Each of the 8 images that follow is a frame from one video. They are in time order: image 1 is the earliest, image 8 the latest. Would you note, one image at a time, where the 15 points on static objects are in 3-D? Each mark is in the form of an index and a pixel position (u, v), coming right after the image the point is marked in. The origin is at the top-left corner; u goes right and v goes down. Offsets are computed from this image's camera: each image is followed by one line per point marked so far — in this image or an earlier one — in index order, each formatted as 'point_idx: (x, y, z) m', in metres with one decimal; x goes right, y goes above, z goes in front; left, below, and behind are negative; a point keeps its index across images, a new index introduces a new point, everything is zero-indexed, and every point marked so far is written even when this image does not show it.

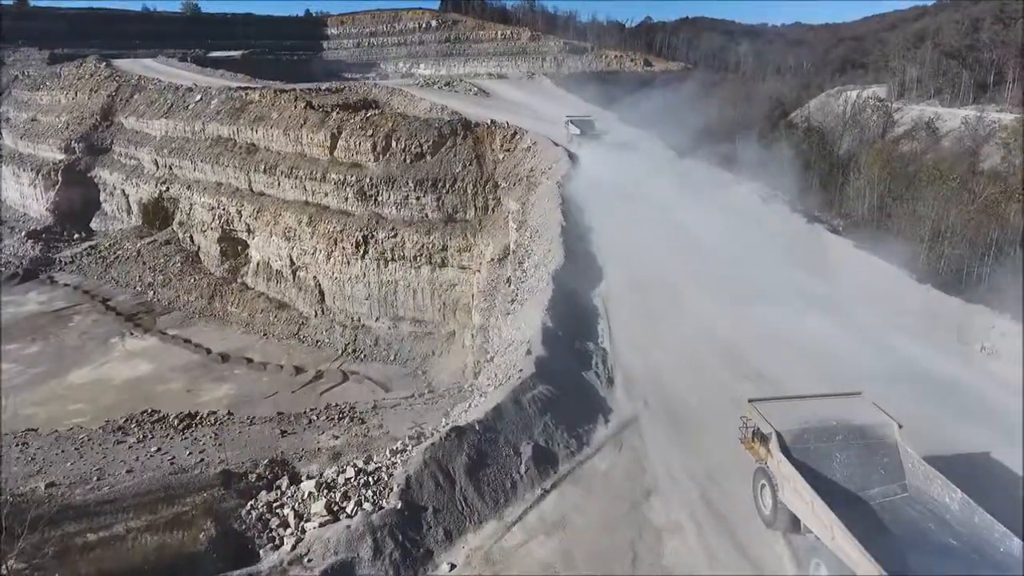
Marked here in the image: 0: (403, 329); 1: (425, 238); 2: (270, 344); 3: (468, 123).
0: (-3.0, -1.2, +17.2) m
1: (-2.3, +1.3, +16.4) m
2: (-7.0, -1.7, +18.2) m
3: (-1.2, +4.6, +17.5) m
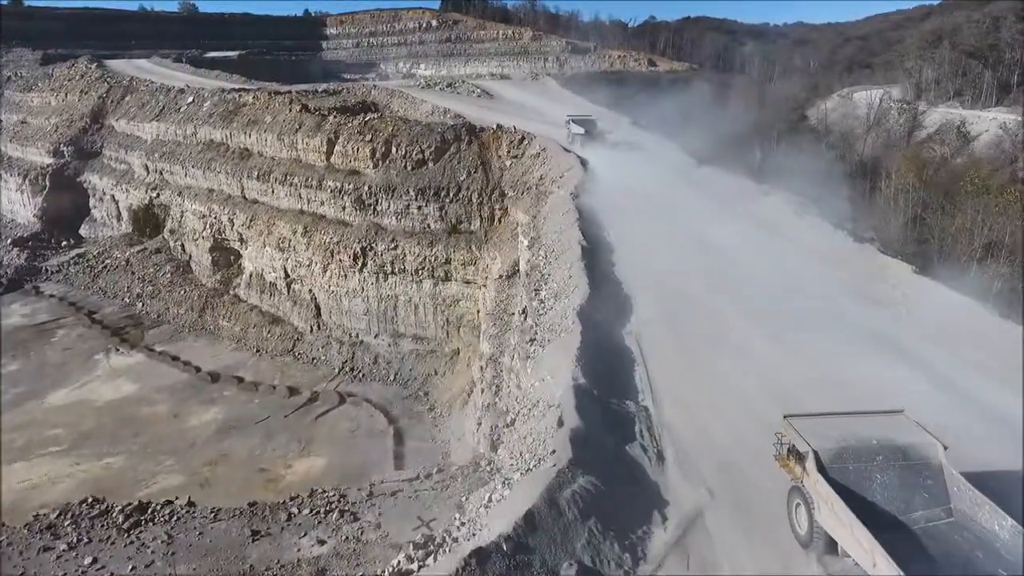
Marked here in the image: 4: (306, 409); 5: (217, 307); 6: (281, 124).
0: (-2.8, -1.6, +16.2) m
1: (-2.1, +0.9, +15.4) m
2: (-6.8, -2.1, +17.2) m
3: (-1.0, +4.2, +16.5) m
4: (-4.9, -3.0, +15.1) m
5: (-9.2, -0.6, +19.6) m
6: (-7.1, +5.0, +19.2) m
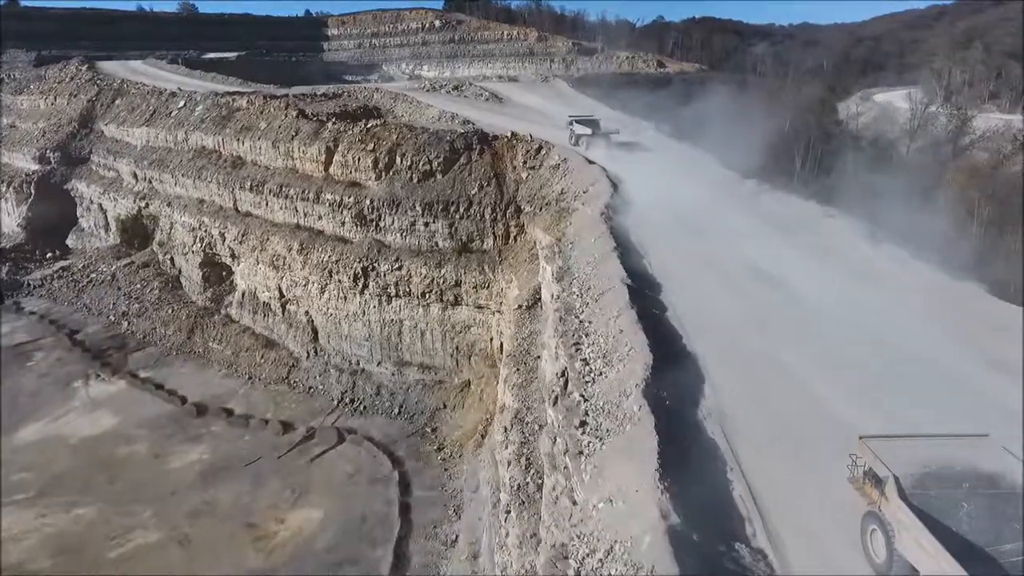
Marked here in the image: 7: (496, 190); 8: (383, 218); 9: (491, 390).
0: (-2.4, -2.1, +14.7) m
1: (-1.7, +0.4, +14.0) m
2: (-6.5, -2.6, +15.7) m
3: (-0.7, +3.7, +15.1) m
4: (-4.5, -3.5, +13.7) m
5: (-8.8, -1.1, +18.1) m
6: (-6.7, +4.5, +17.8) m
7: (-0.4, +2.2, +14.1) m
8: (-3.1, +1.7, +14.8) m
9: (-0.5, -2.2, +13.6) m
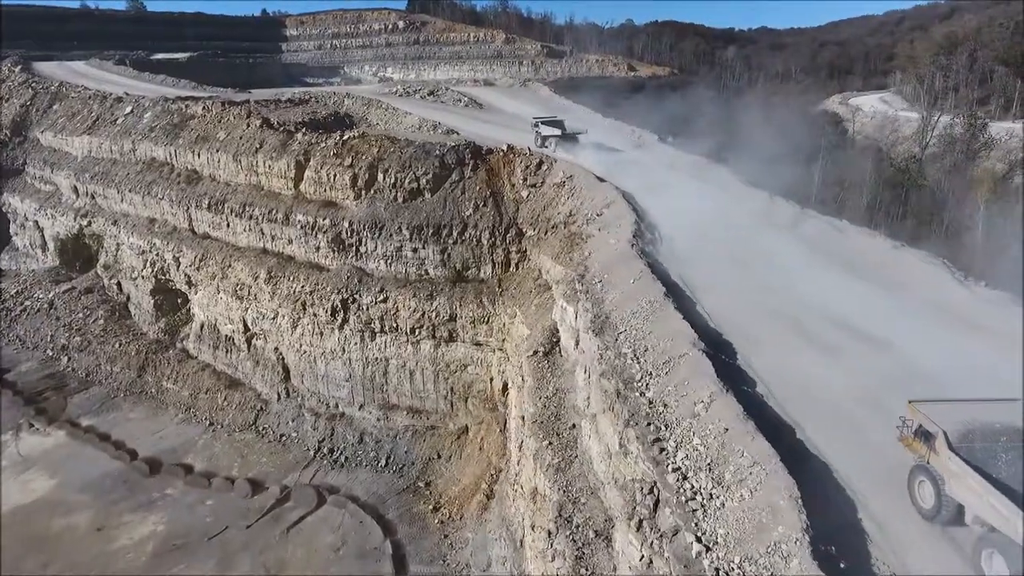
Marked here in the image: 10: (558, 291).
0: (-2.4, -2.8, +13.0) m
1: (-1.7, -0.3, +12.3) m
2: (-6.5, -3.4, +13.8) m
3: (-0.7, +3.0, +13.5) m
4: (-4.4, -4.3, +11.8) m
5: (-9.0, -2.0, +16.0) m
6: (-6.9, +3.7, +15.8) m
7: (-0.4, +1.5, +12.5) m
8: (-3.1, +0.9, +13.1) m
9: (-0.4, -2.9, +12.0) m
10: (+0.7, 0.0, +9.8) m
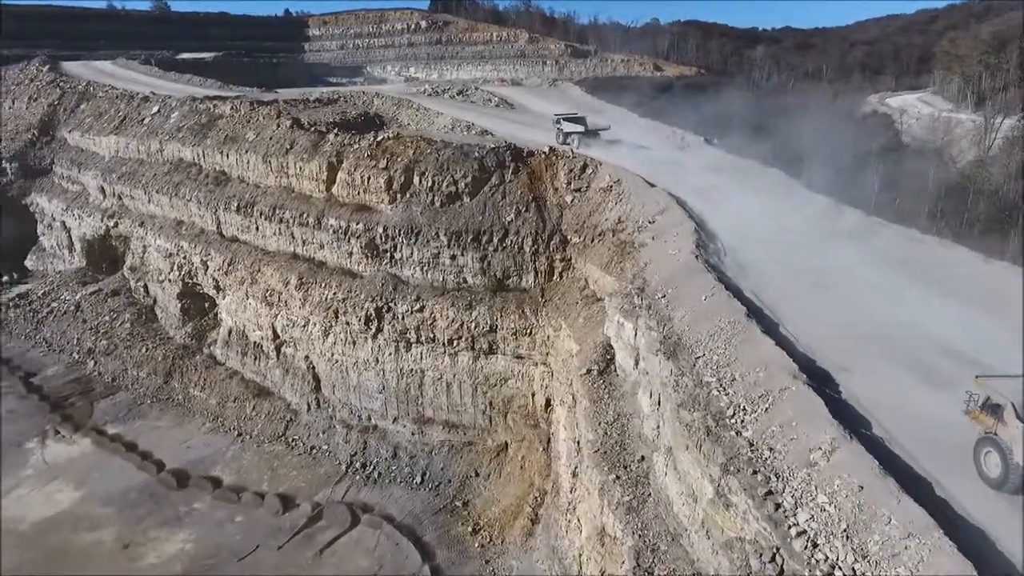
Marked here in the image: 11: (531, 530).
0: (-1.6, -3.0, +12.4) m
1: (-0.9, -0.5, +11.7) m
2: (-5.7, -3.5, +13.3) m
3: (+0.1, +2.8, +12.8) m
4: (-3.7, -4.4, +11.3) m
5: (-8.1, -2.1, +15.6) m
6: (-6.0, +3.6, +15.4) m
7: (+0.5, +1.4, +11.9) m
8: (-2.2, +0.8, +12.5) m
9: (+0.4, -3.1, +11.3) m
10: (+1.5, -0.2, +9.2) m
11: (+0.3, -4.0, +10.4) m
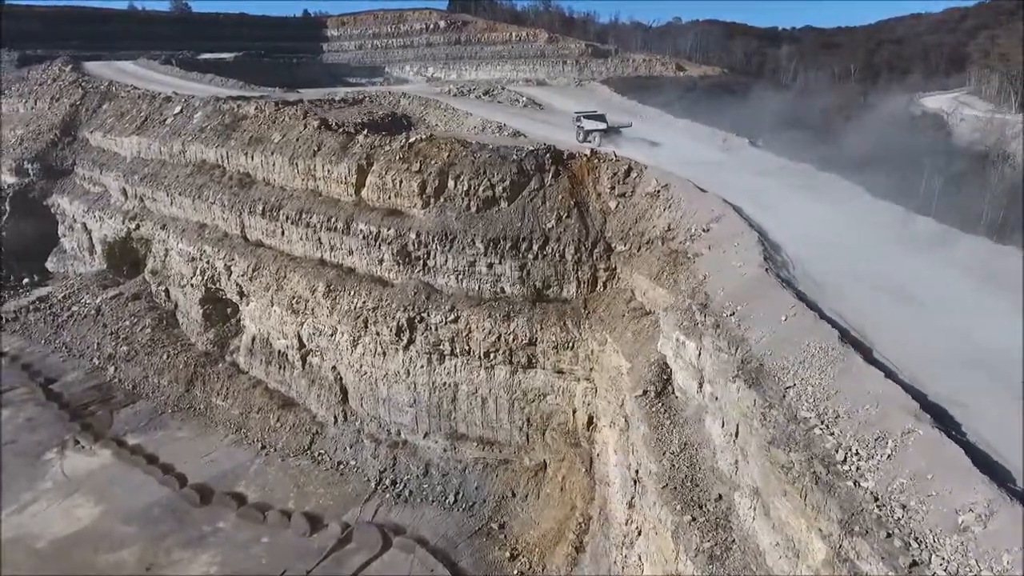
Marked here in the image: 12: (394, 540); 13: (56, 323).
0: (-0.9, -3.2, +11.8) m
1: (-0.2, -0.7, +11.1) m
2: (-4.9, -3.7, +12.8) m
3: (+0.9, +2.6, +12.2) m
4: (-3.0, -4.6, +10.7) m
5: (-7.3, -2.2, +15.2) m
6: (-5.2, +3.4, +14.9) m
7: (+1.2, +1.2, +11.3) m
8: (-1.5, +0.6, +11.9) m
9: (+1.1, -3.2, +10.7) m
10: (+2.1, -0.4, +8.5) m
11: (+1.0, -4.2, +9.8) m
12: (-2.1, -4.4, +10.9) m
13: (-13.7, -1.1, +18.9) m
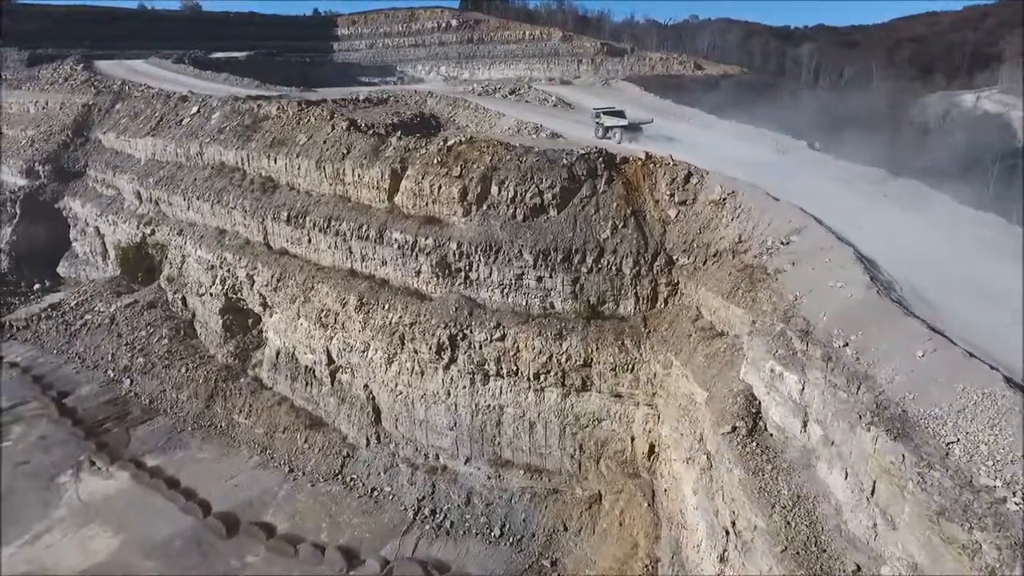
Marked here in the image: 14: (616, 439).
0: (0.0, -3.4, +10.9) m
1: (+0.7, -0.9, +10.2) m
2: (-4.1, -3.9, +11.9) m
3: (+1.8, +2.4, +11.3) m
4: (-2.1, -4.8, +9.8) m
5: (-6.4, -2.4, +14.3) m
6: (-4.3, +3.2, +14.0) m
7: (+2.1, +0.9, +10.4) m
8: (-0.6, +0.4, +11.0) m
9: (+1.9, -3.5, +9.8) m
10: (+3.0, -0.7, +7.6) m
11: (+1.8, -4.5, +8.9) m
12: (-1.2, -4.6, +10.0) m
13: (-12.8, -1.3, +18.1) m
14: (+1.7, -2.4, +10.2) m
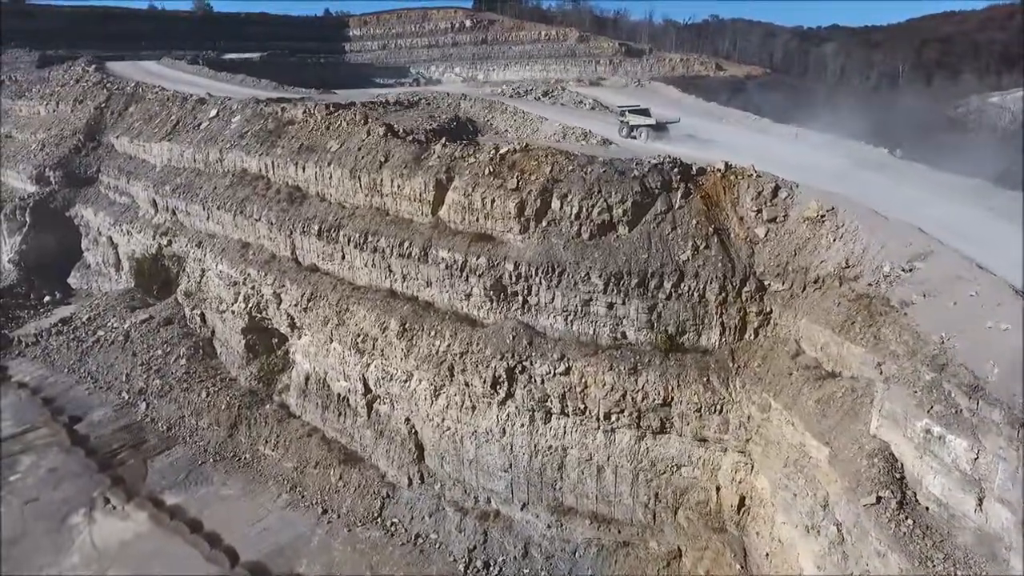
0: (+1.0, -3.8, +9.7) m
1: (+1.7, -1.3, +9.0) m
2: (-3.0, -4.3, +10.8) m
3: (+2.8, +1.9, +10.1) m
4: (-1.2, -5.2, +8.7) m
5: (-5.4, -2.9, +13.2) m
6: (-3.2, +2.8, +12.9) m
7: (+3.1, +0.5, +9.2) m
8: (+0.4, -0.1, +9.9) m
9: (+2.9, -3.9, +8.6) m
10: (+3.9, -1.1, +6.4) m
11: (+2.8, -4.9, +7.7) m
12: (-0.2, -5.0, +8.9) m
13: (-11.7, -1.7, +17.1) m
14: (+2.7, -2.9, +9.0) m
